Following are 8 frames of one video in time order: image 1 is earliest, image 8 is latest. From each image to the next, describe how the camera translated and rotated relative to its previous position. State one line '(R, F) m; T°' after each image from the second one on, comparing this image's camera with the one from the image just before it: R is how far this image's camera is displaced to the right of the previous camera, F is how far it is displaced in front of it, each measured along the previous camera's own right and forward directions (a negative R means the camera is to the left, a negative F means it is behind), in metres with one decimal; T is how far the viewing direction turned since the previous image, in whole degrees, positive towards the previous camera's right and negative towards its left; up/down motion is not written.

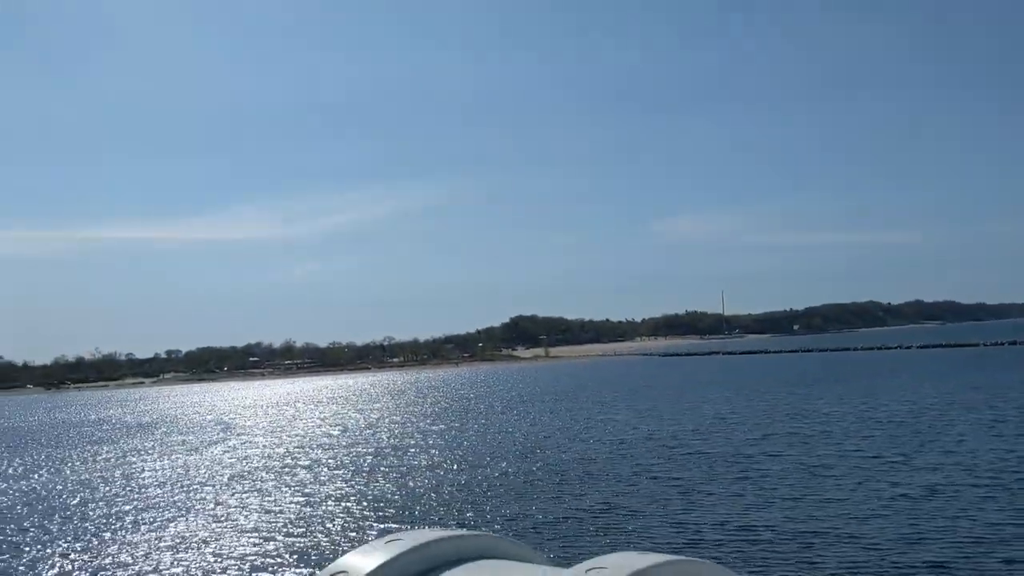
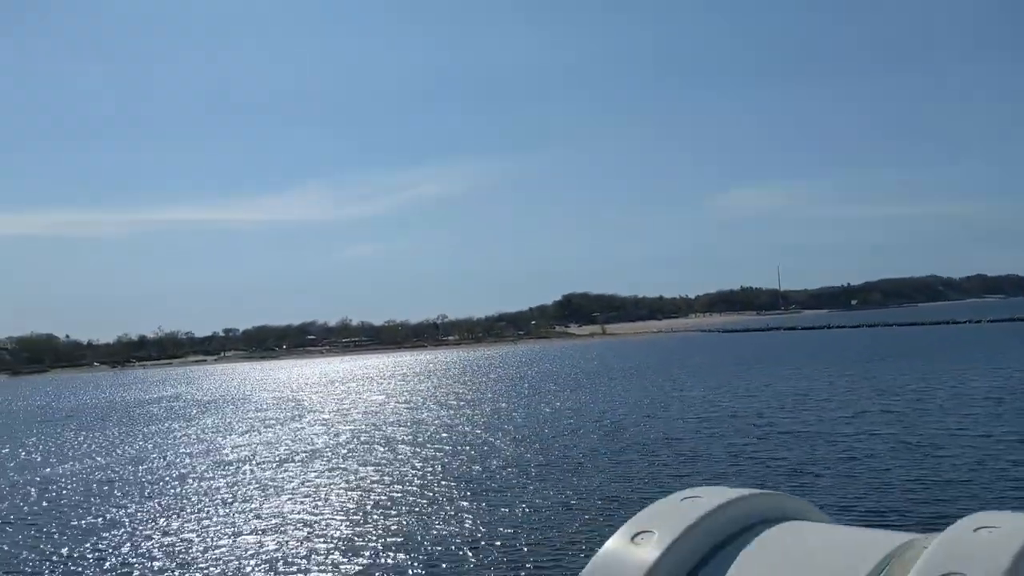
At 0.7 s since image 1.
(-1.5, +1.6) m; -3°
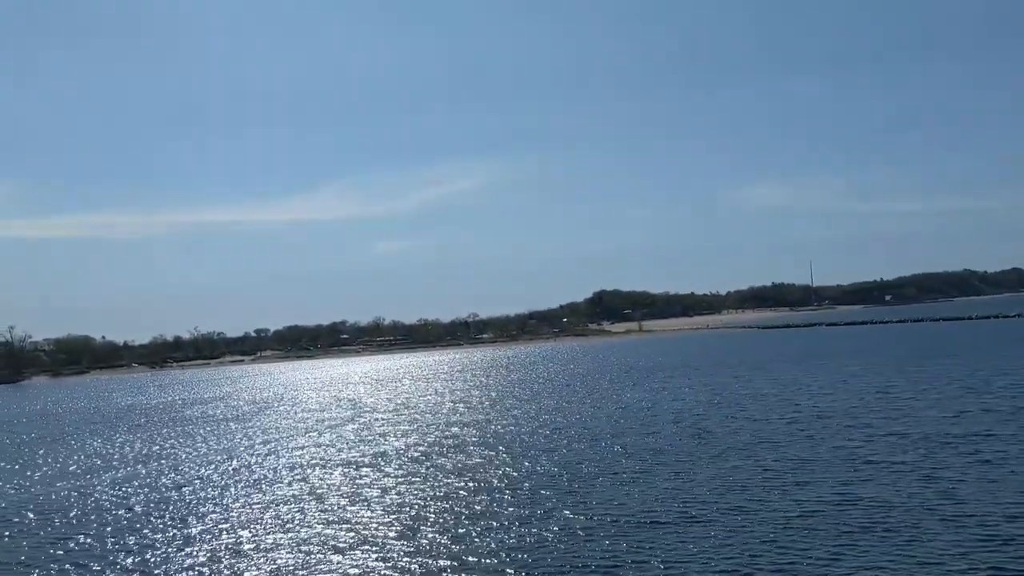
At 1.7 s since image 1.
(-2.4, +2.4) m; -1°
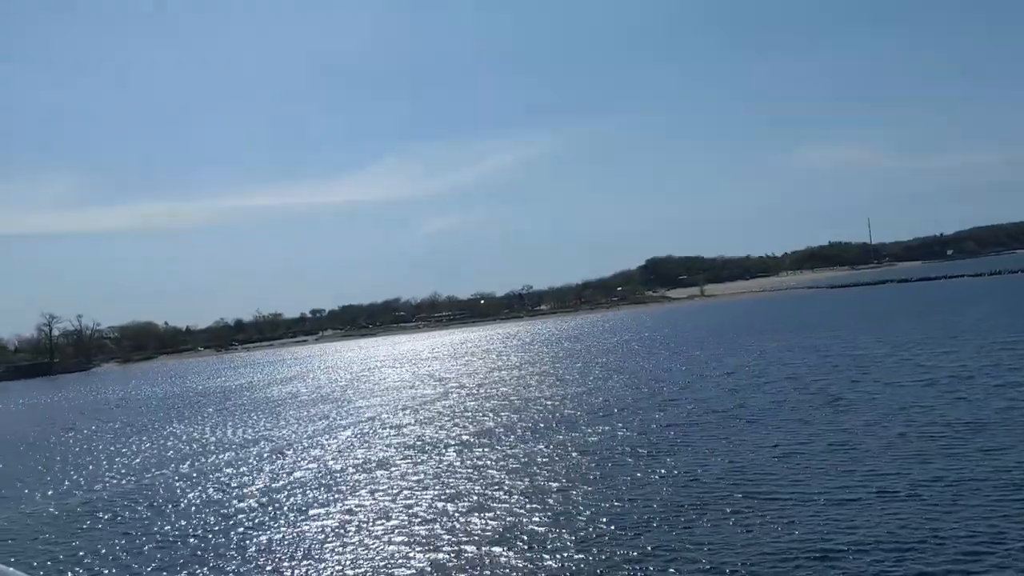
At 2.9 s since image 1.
(-2.7, +2.9) m; -3°
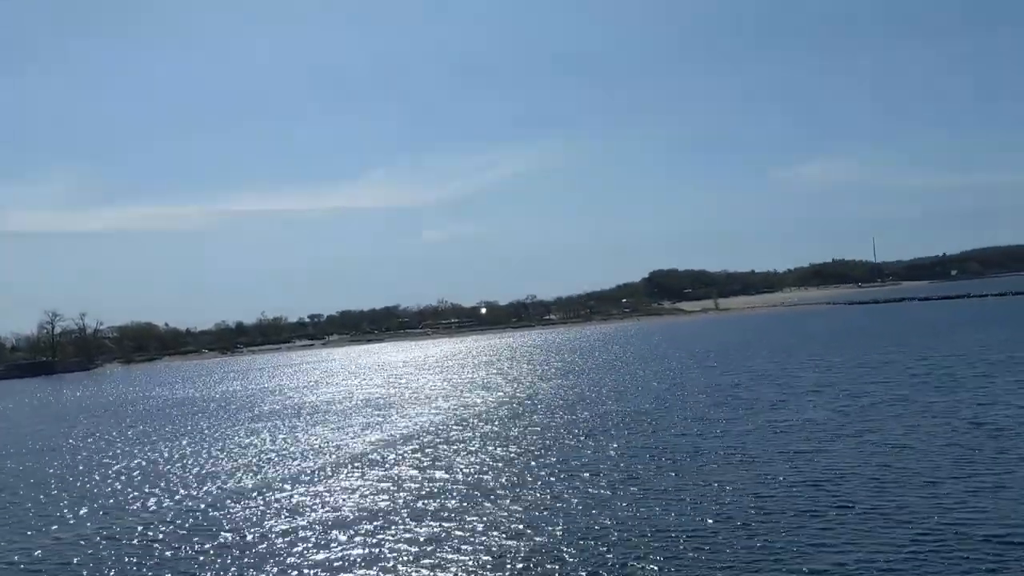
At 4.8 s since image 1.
(-3.8, +5.0) m; +1°
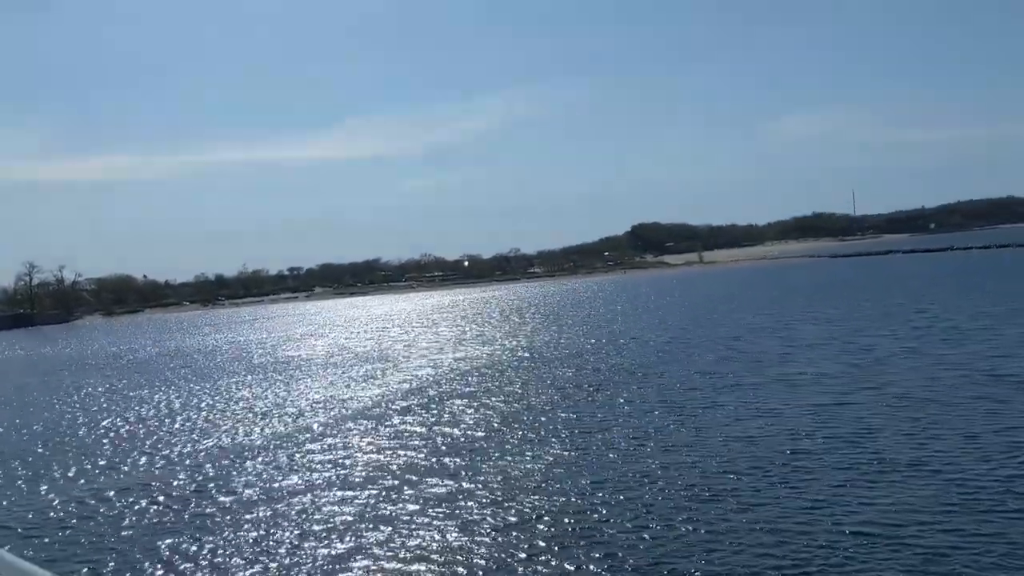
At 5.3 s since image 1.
(-1.1, +1.4) m; +1°
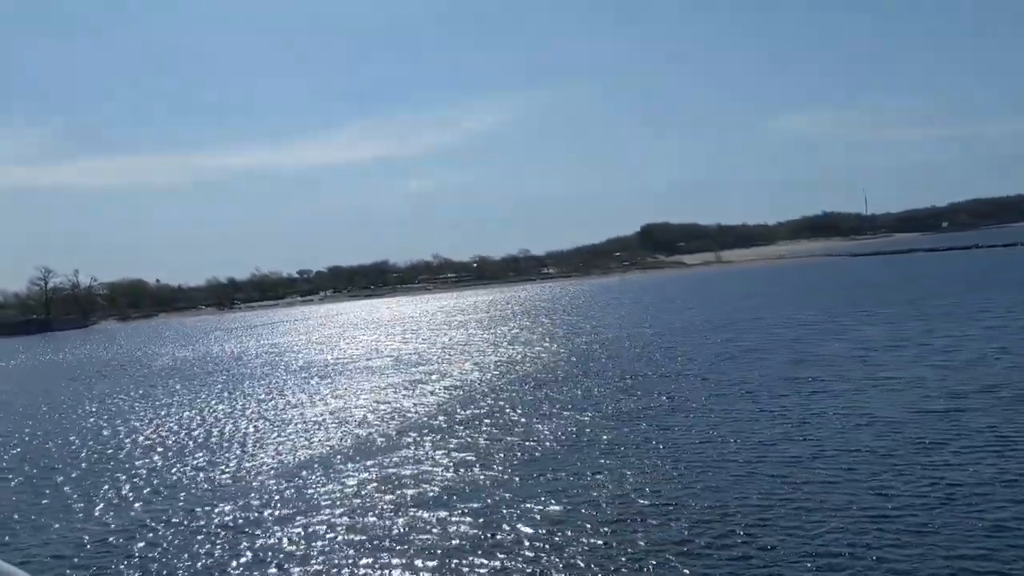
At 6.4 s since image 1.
(-2.4, +2.6) m; 0°
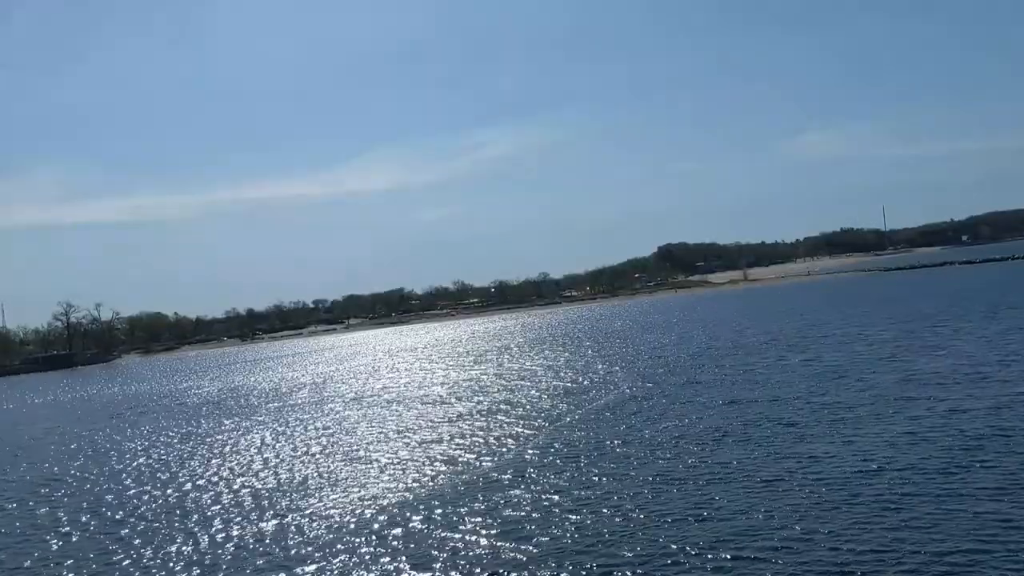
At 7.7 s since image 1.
(-2.8, +3.9) m; -1°
